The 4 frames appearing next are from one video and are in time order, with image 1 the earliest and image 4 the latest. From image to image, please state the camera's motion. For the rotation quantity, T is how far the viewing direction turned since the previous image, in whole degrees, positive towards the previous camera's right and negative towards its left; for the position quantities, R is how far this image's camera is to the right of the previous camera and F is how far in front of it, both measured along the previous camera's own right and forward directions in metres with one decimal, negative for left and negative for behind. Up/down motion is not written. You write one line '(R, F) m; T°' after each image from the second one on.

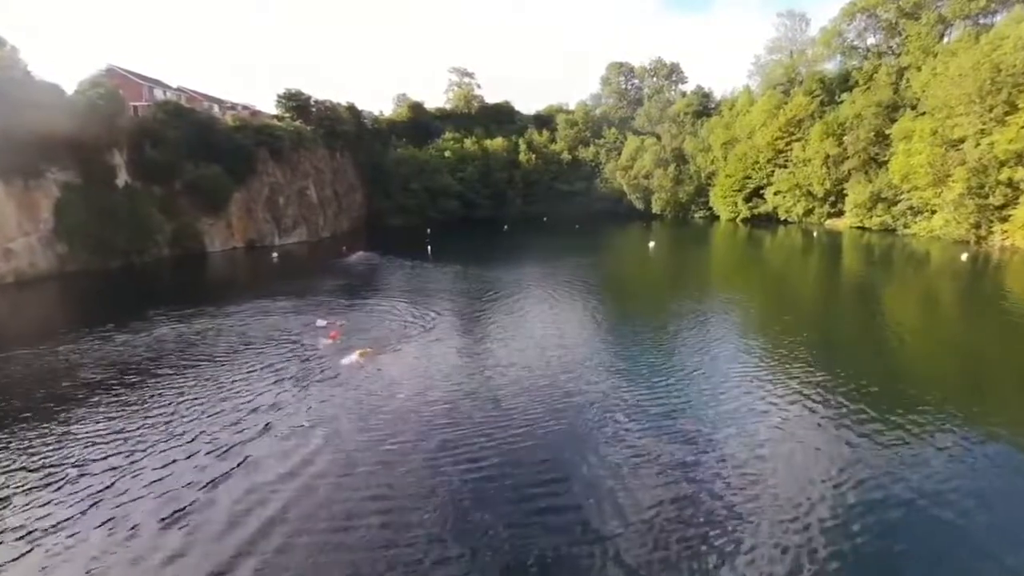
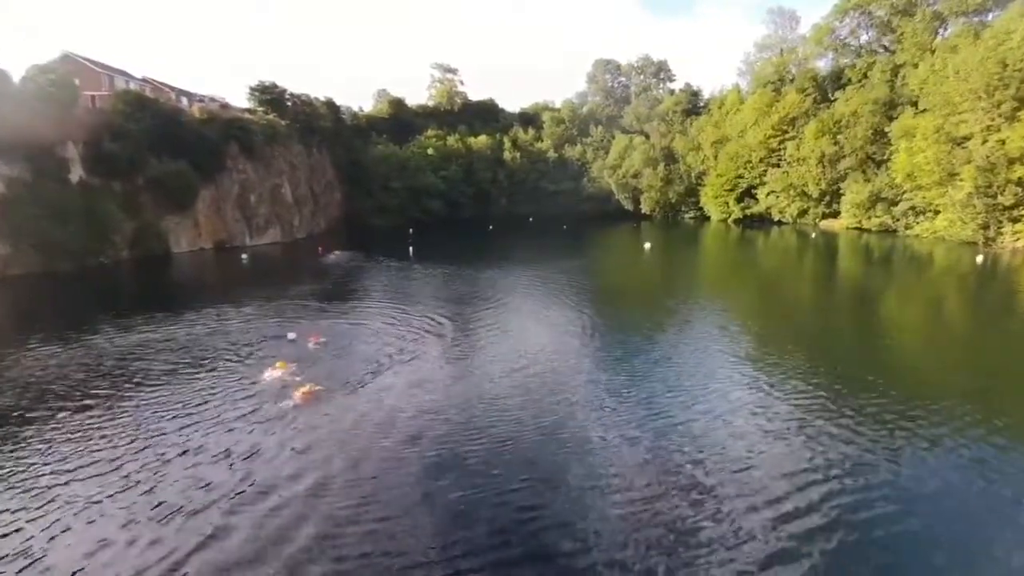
(-0.5, +3.1) m; +2°
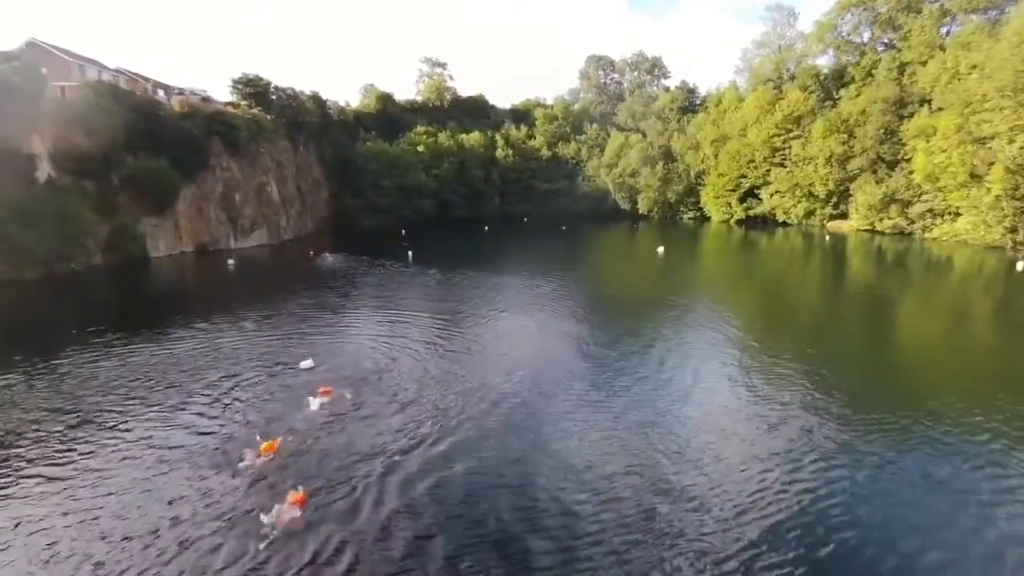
(-2.2, +3.0) m; +2°
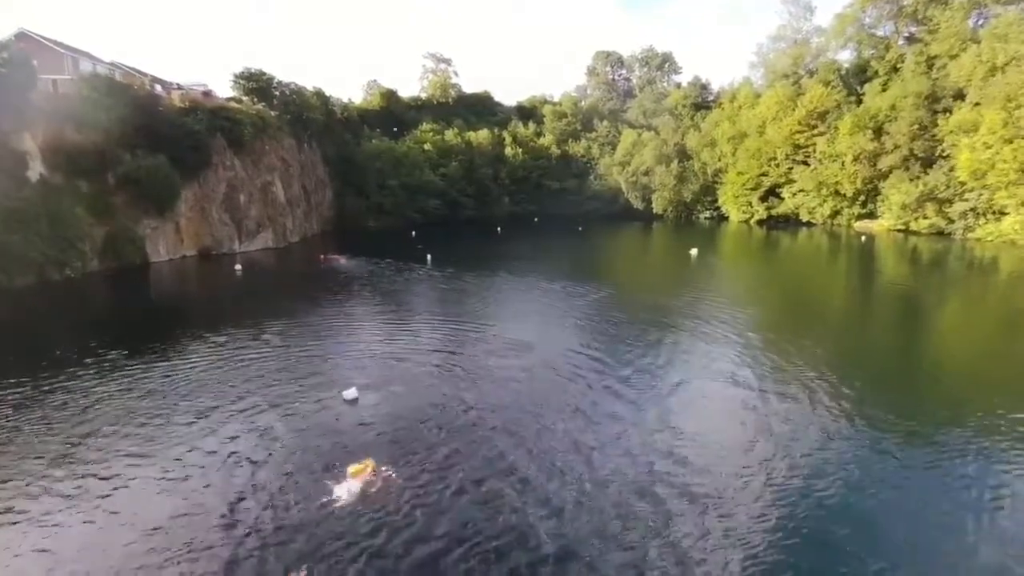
(-2.3, +2.9) m; +1°
